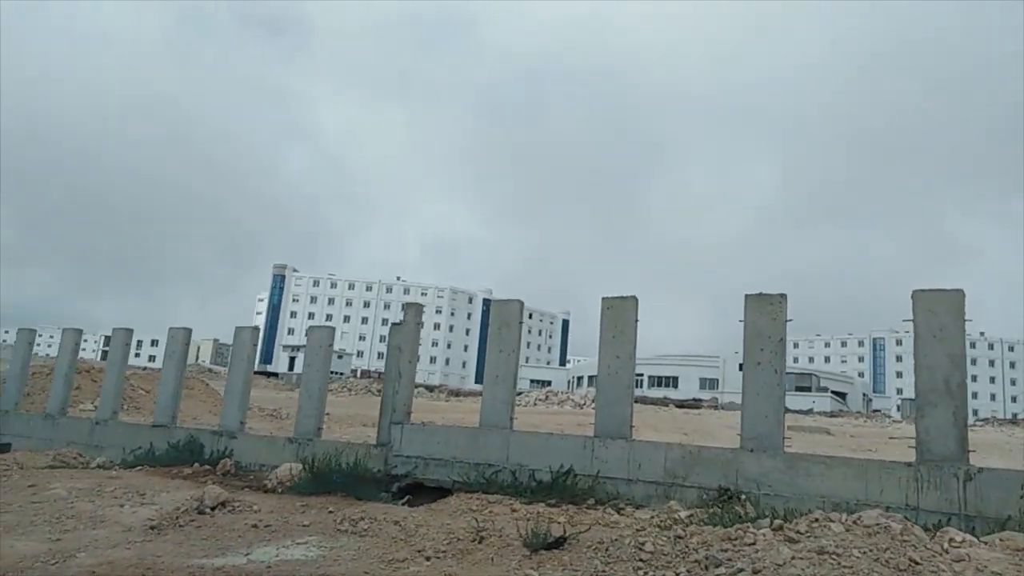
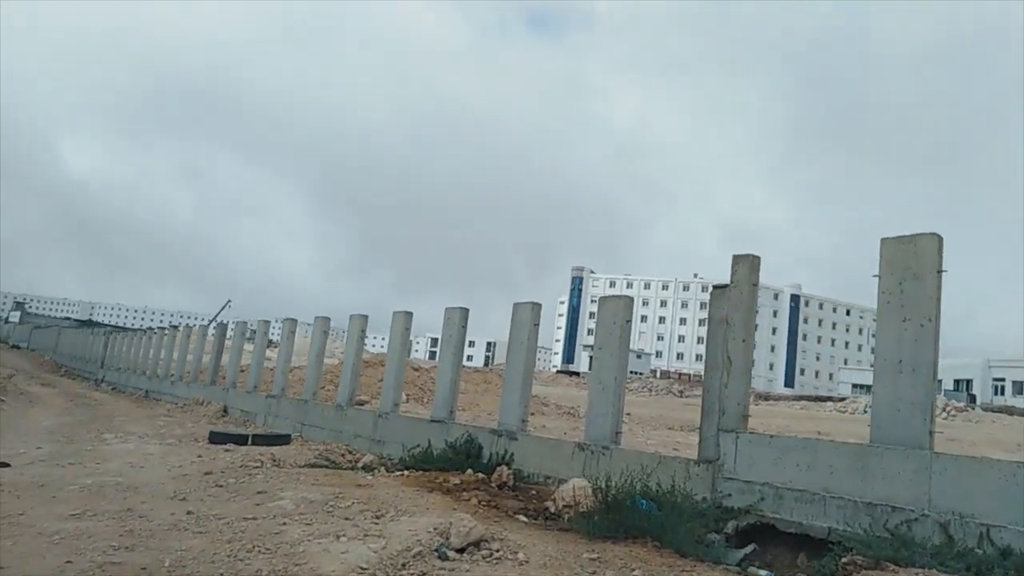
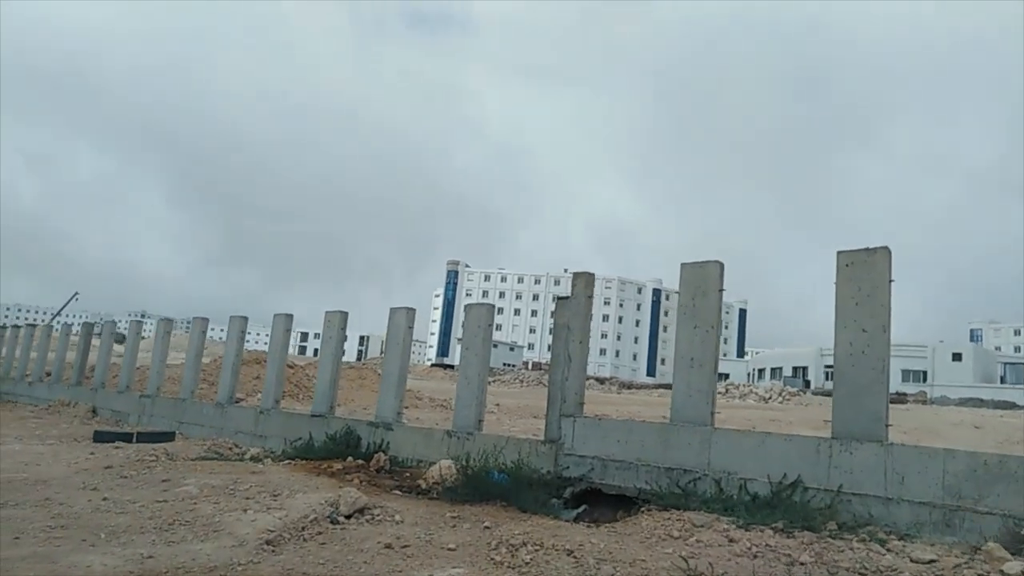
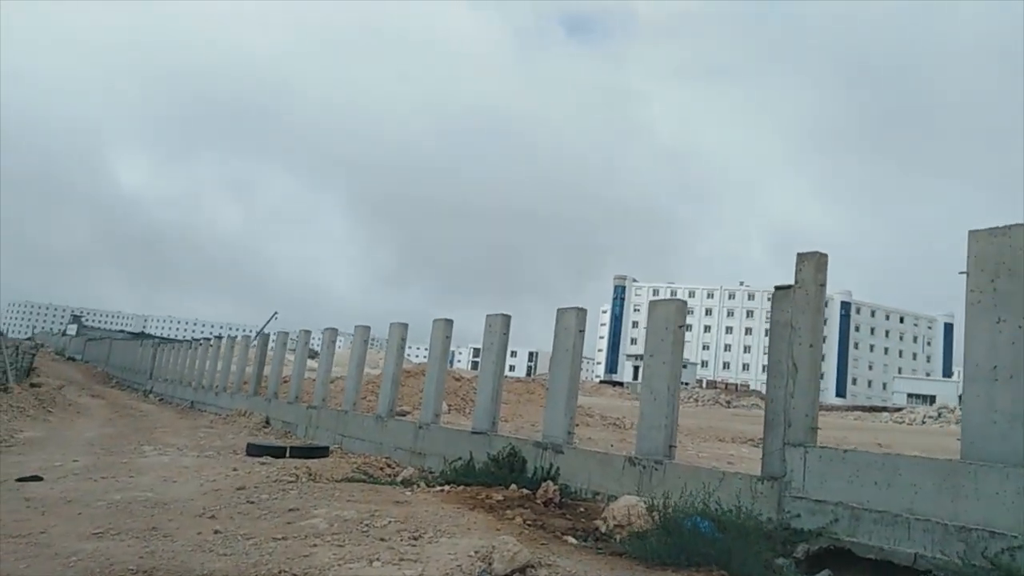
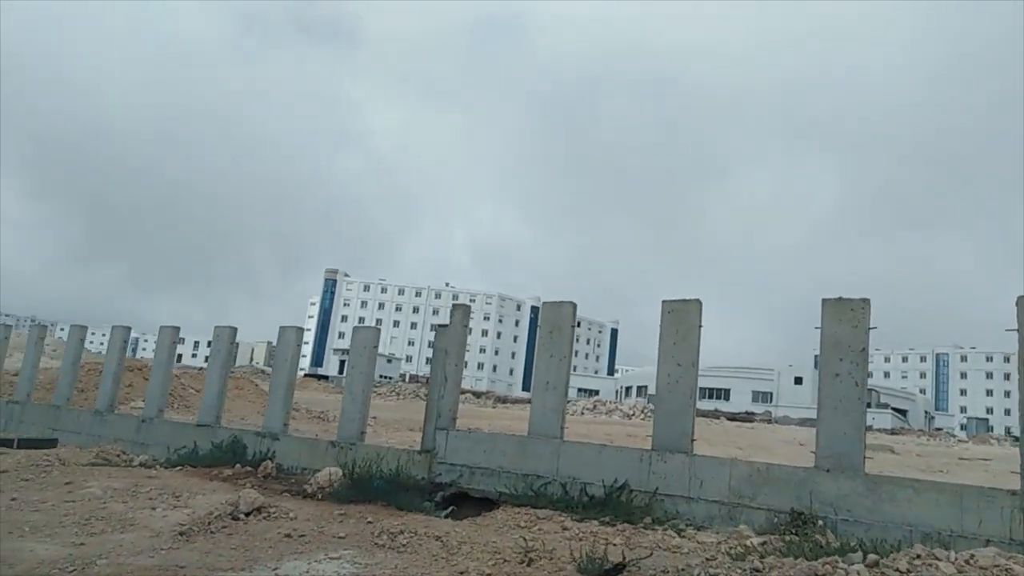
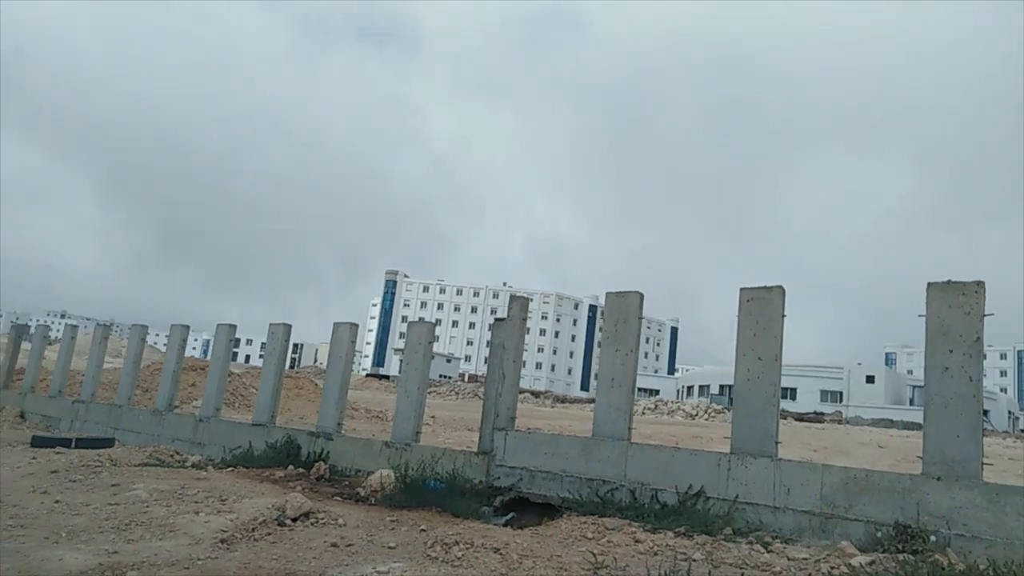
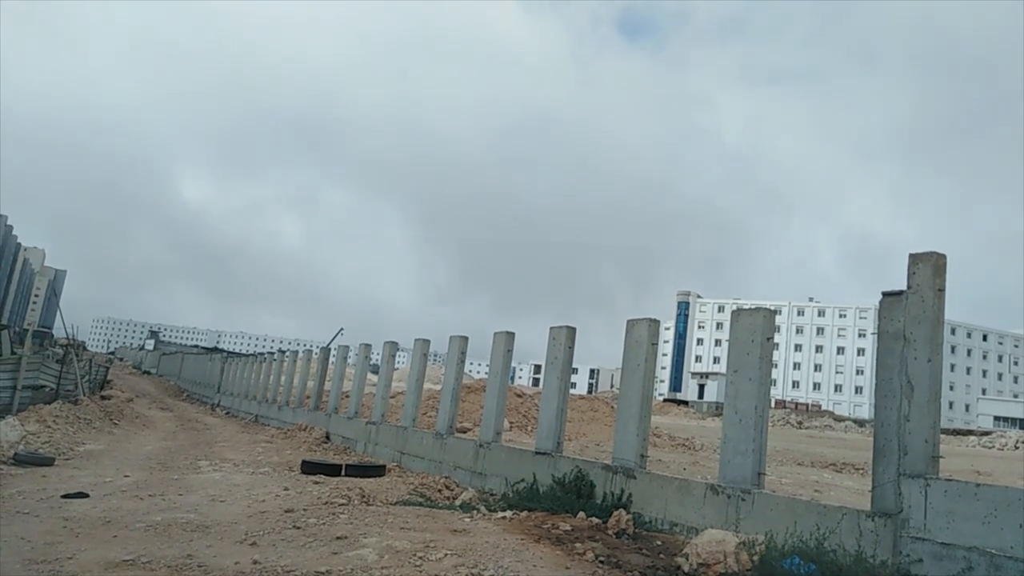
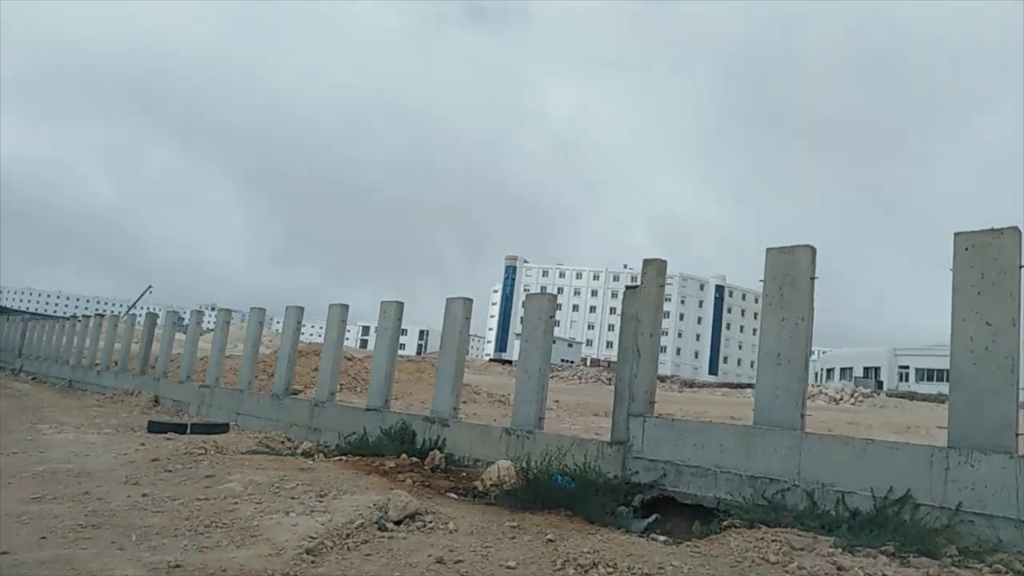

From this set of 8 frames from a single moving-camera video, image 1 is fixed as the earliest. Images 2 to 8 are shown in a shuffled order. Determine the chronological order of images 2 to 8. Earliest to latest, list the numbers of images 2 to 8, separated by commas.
5, 6, 3, 8, 2, 4, 7
